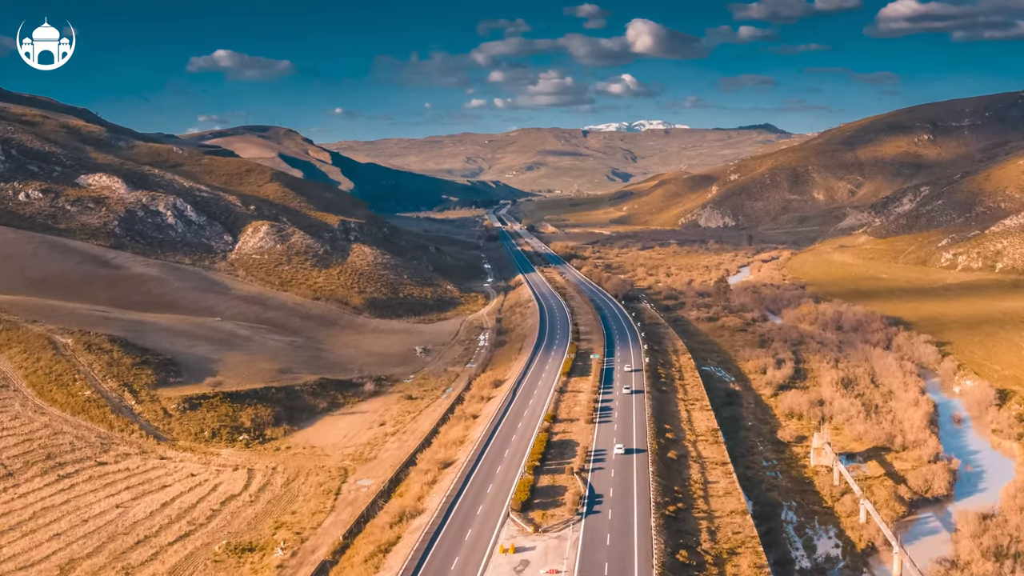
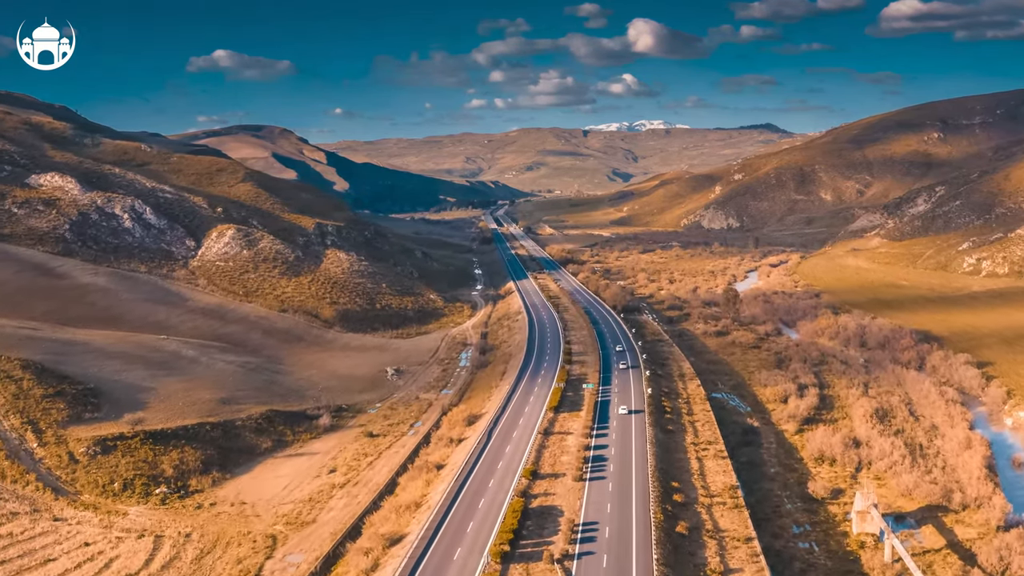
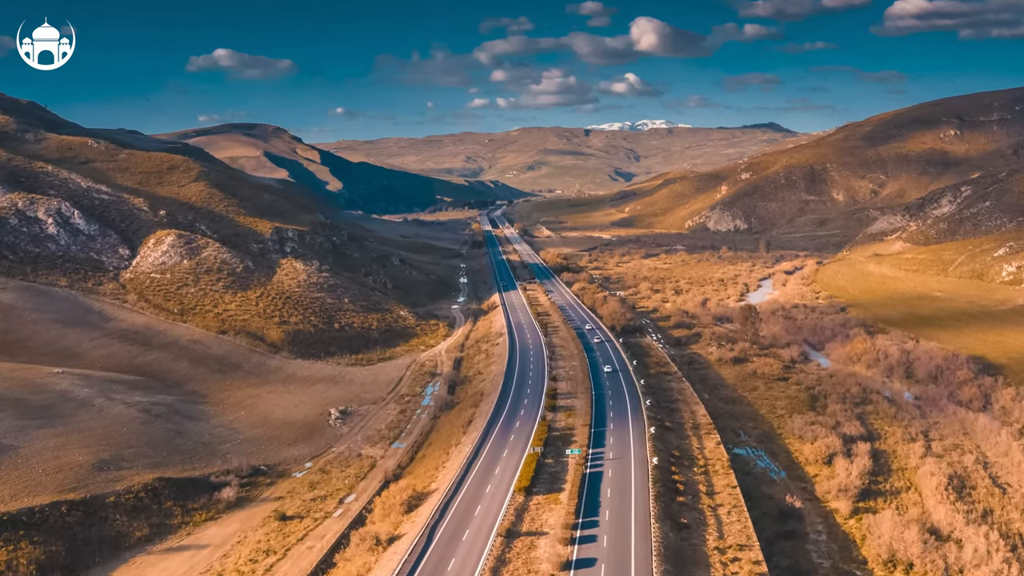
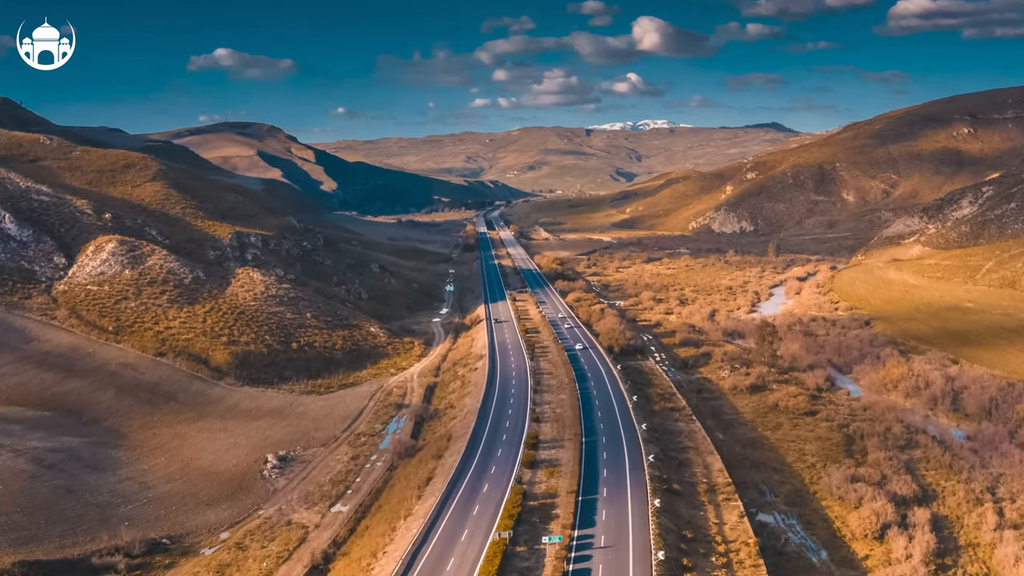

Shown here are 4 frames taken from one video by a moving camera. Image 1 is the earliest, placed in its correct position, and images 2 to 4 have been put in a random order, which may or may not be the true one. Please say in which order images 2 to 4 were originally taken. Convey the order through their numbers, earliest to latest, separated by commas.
2, 3, 4
